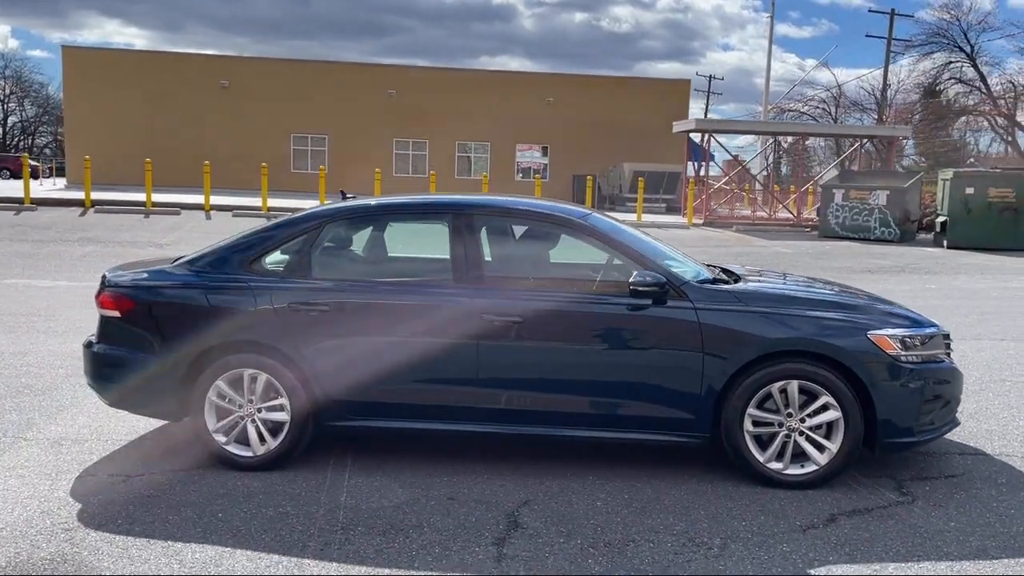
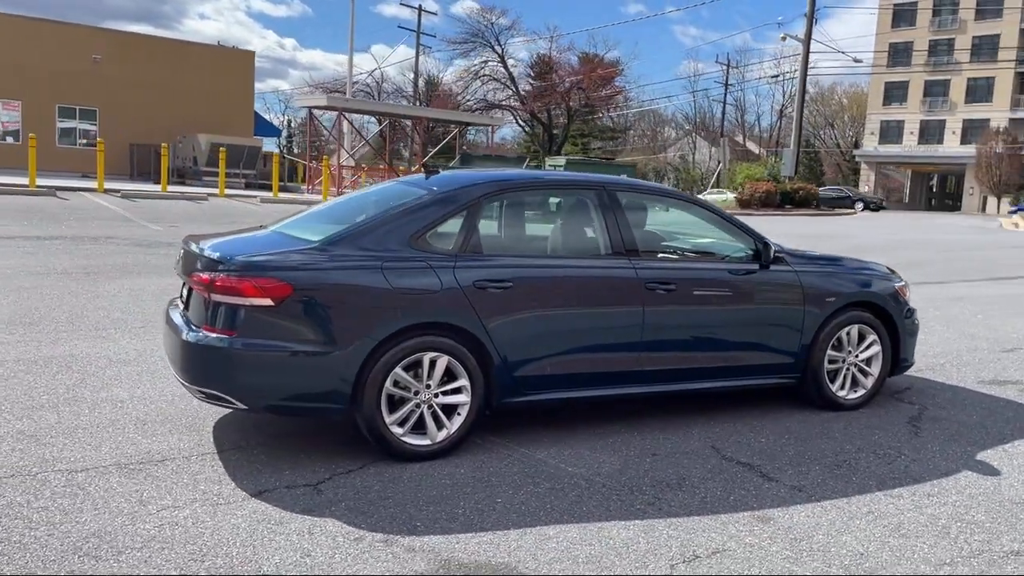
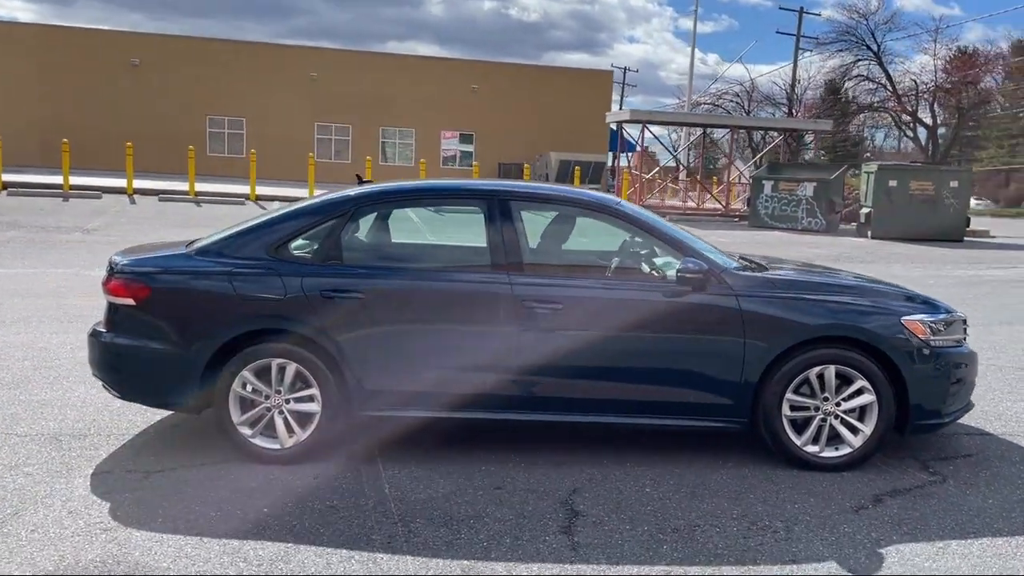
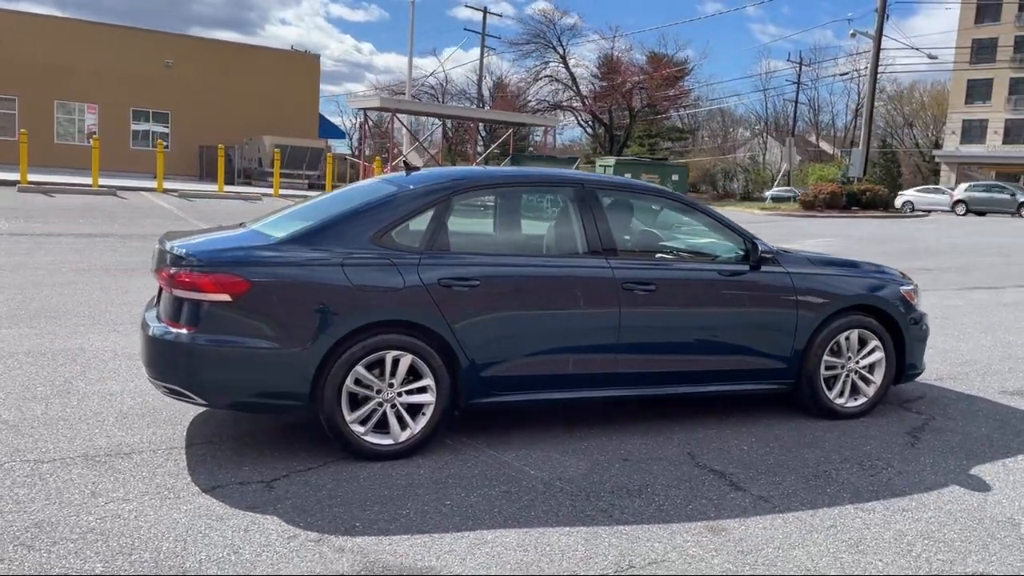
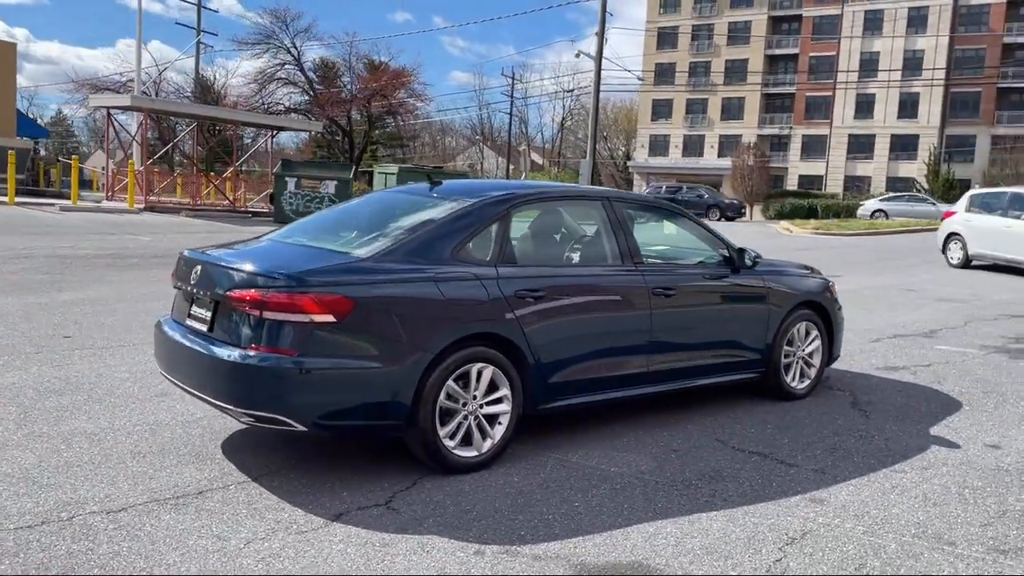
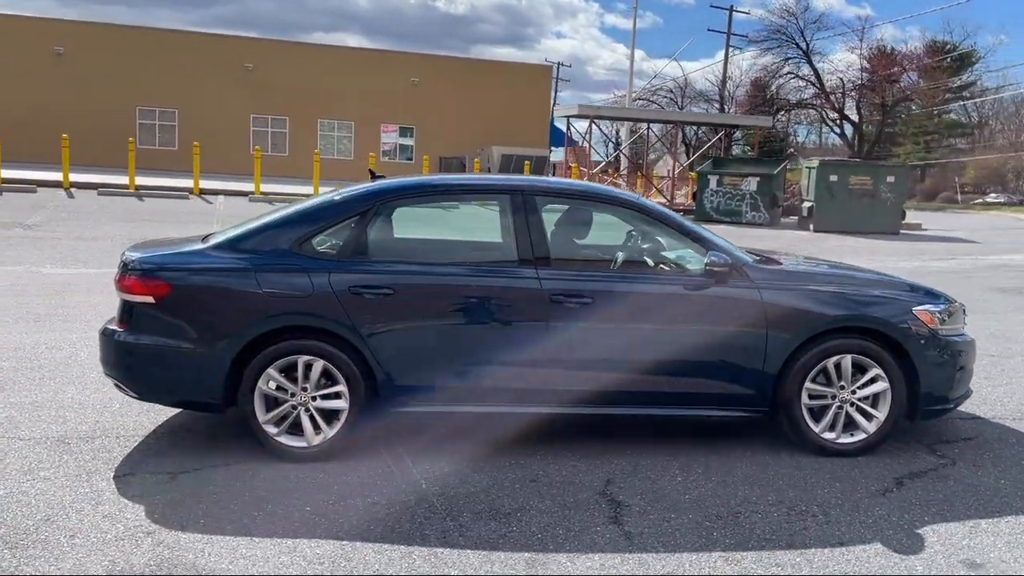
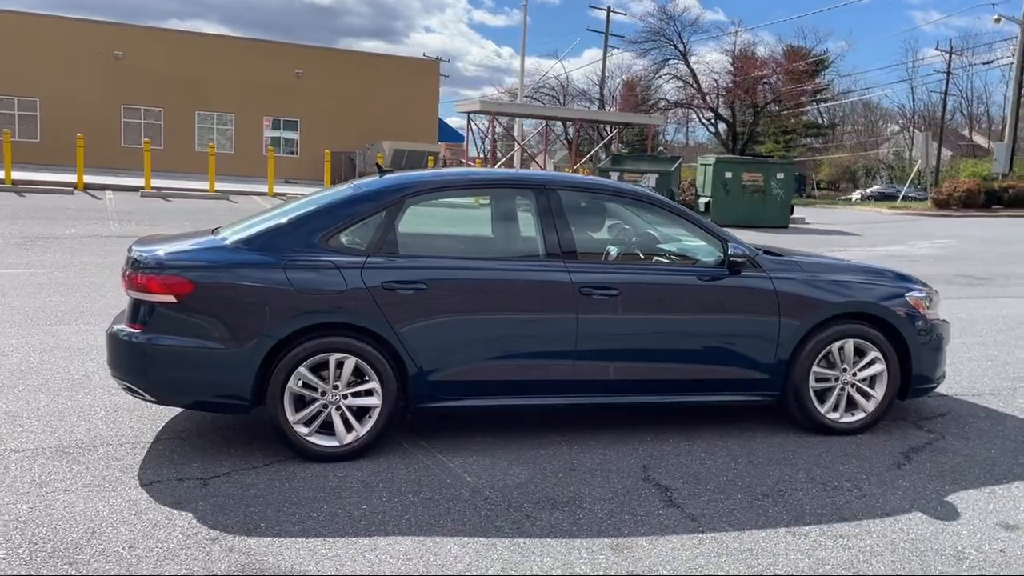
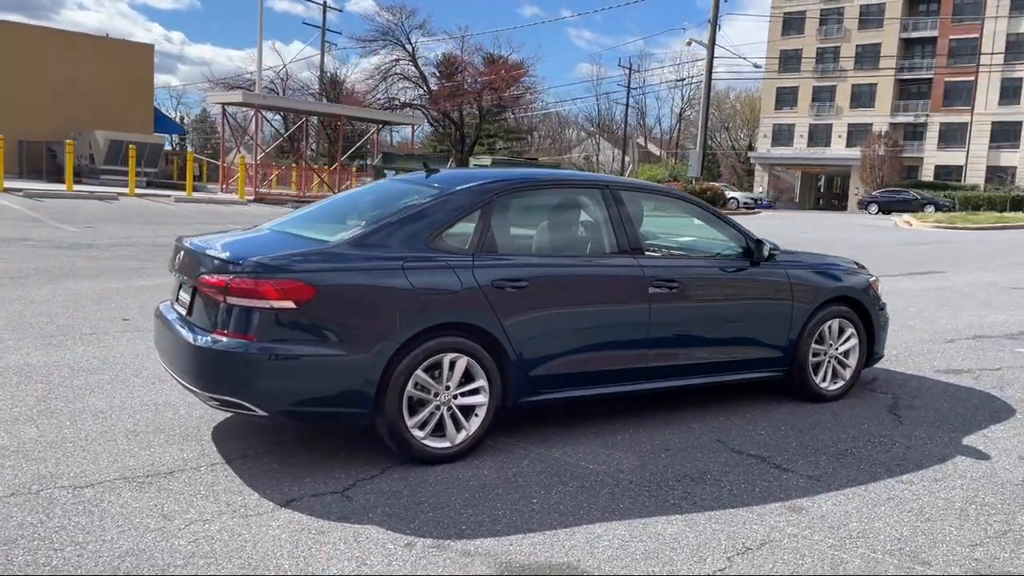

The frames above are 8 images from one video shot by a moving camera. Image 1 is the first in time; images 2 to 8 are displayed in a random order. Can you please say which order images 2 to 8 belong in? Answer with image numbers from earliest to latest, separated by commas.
3, 6, 7, 4, 2, 8, 5
